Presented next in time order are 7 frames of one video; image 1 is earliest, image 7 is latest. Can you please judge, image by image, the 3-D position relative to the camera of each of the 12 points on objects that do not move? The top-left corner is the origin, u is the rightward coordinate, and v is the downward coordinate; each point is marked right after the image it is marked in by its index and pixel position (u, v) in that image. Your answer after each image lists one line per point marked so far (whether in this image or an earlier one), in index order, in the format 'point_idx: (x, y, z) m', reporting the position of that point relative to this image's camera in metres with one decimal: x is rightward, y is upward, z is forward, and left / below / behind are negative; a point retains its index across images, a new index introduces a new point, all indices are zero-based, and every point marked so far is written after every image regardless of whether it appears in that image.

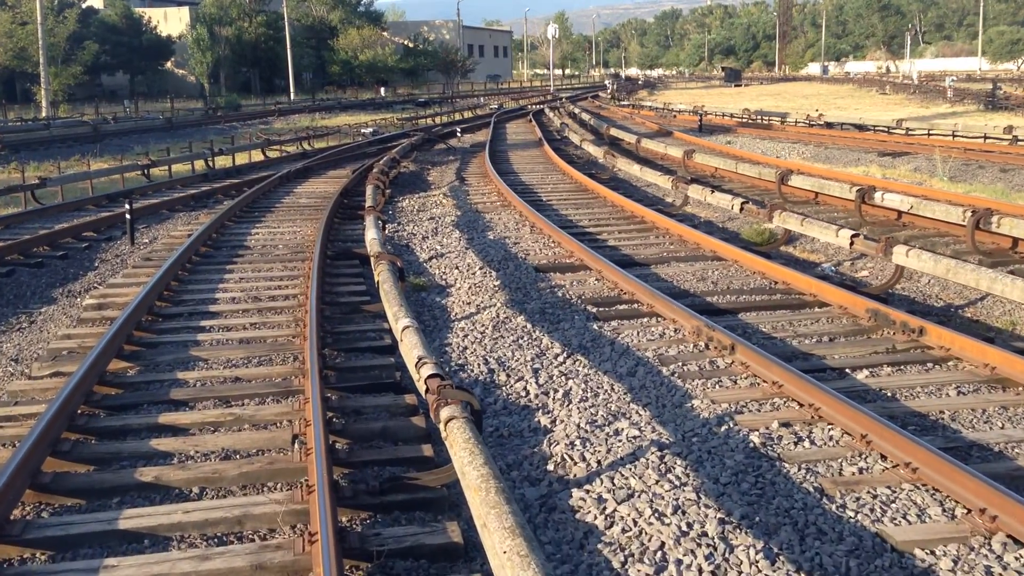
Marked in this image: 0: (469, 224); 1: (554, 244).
0: (-0.9, +1.4, +12.9) m
1: (+0.8, +0.8, +11.0) m
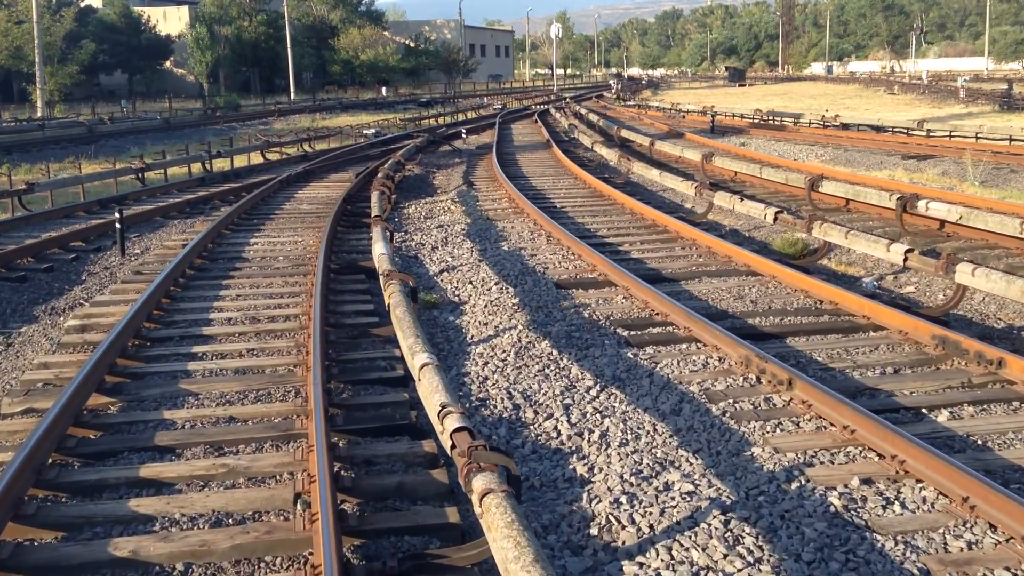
0: (-0.6, +1.1, +12.1) m
1: (+1.0, +0.5, +10.2) m
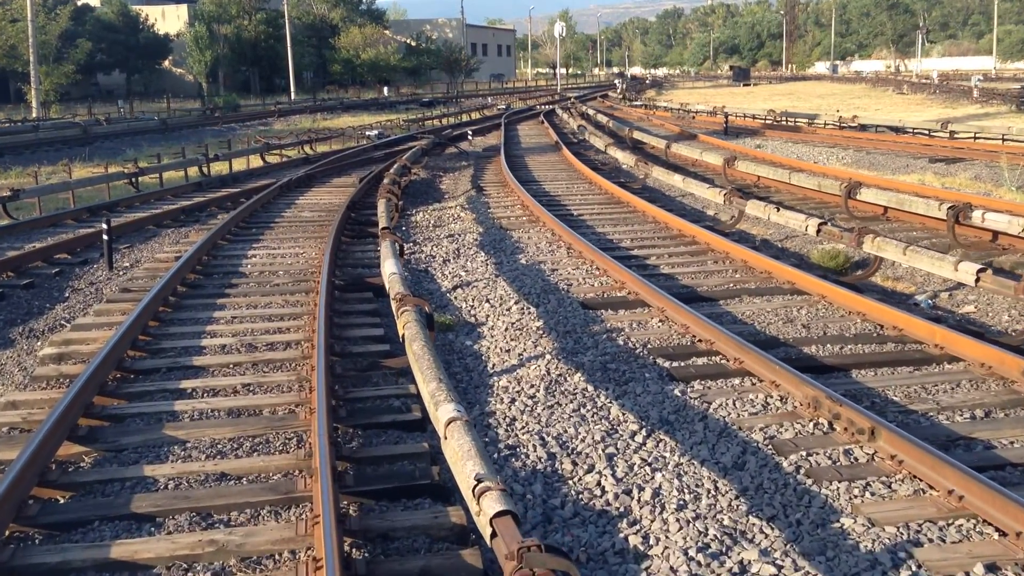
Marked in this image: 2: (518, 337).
0: (-0.3, +0.8, +11.3) m
1: (+1.4, +0.3, +9.4) m
2: (+0.1, -0.6, +7.6) m
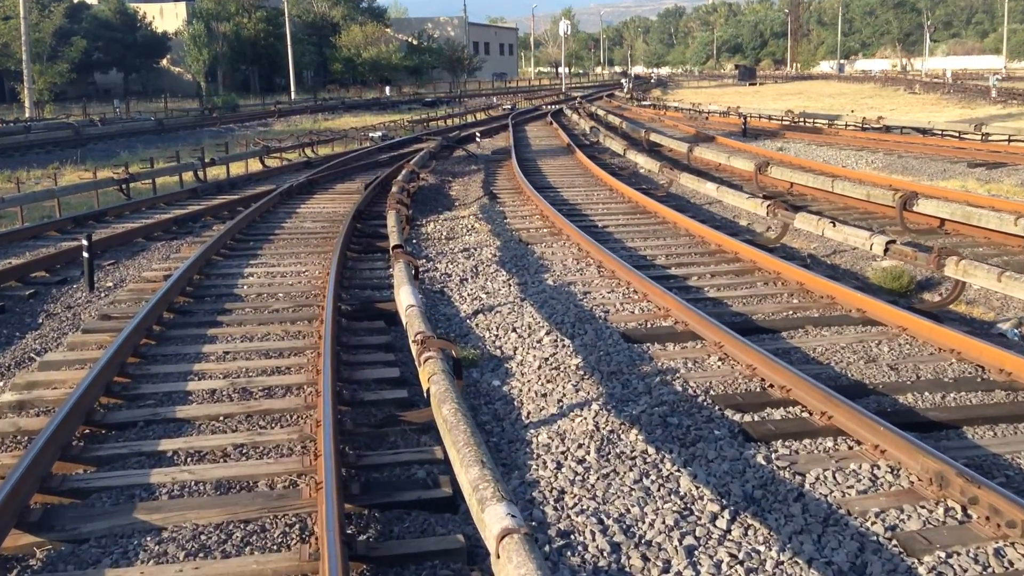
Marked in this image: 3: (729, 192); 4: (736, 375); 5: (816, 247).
0: (+0.1, +0.5, +10.3) m
1: (+1.7, -0.1, +8.4) m
2: (+0.5, -1.0, +6.6) m
3: (+4.6, +2.0, +12.7) m
4: (+2.3, -0.9, +6.2) m
5: (+5.4, +0.7, +10.7) m
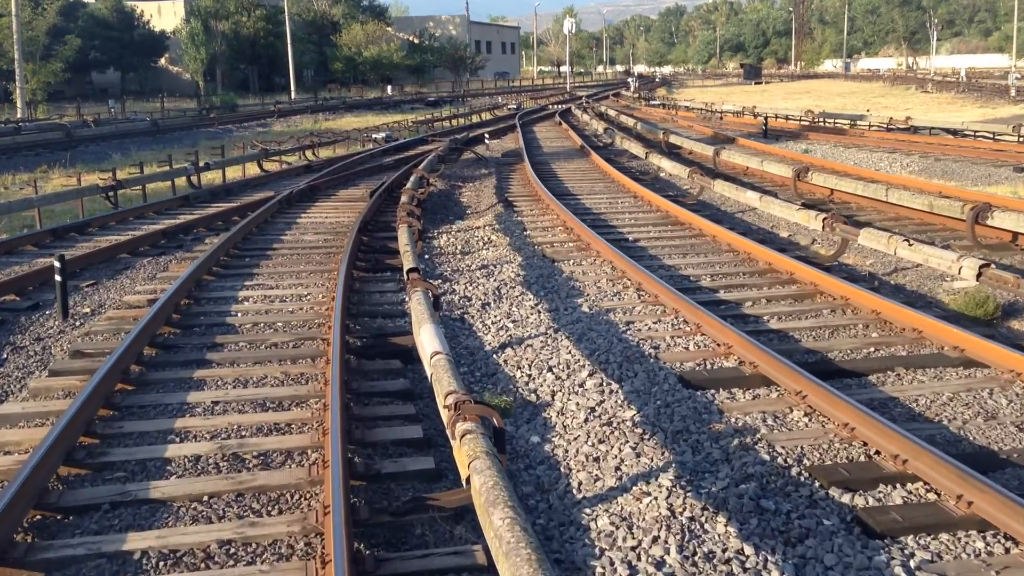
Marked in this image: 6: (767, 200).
0: (+0.5, +0.1, +9.2) m
1: (+2.1, -0.5, +7.3) m
2: (+0.9, -1.3, +5.5) m
3: (+5.0, +1.7, +11.6) m
4: (+2.7, -1.3, +5.1) m
5: (+5.8, +0.4, +9.6) m
6: (+5.0, +1.7, +11.8) m
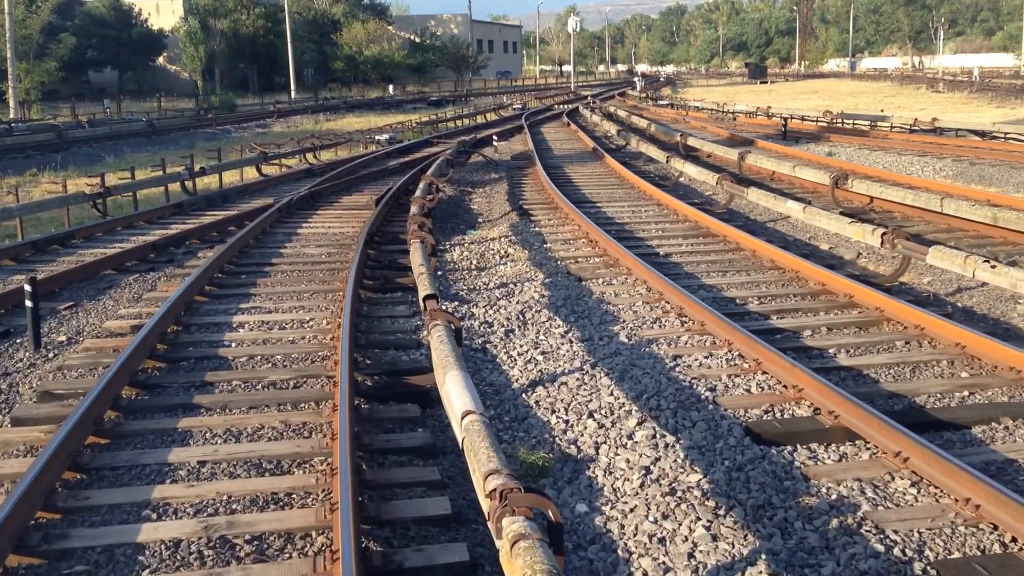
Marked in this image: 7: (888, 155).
0: (+0.8, -0.2, +8.3) m
1: (+2.5, -0.8, +6.4) m
2: (+1.2, -1.6, +4.6) m
3: (+5.4, +1.3, +10.7) m
4: (+3.0, -1.6, +4.2) m
5: (+6.1, 0.0, +8.7) m
6: (+5.3, +1.4, +10.9) m
7: (+12.1, +4.2, +19.3) m
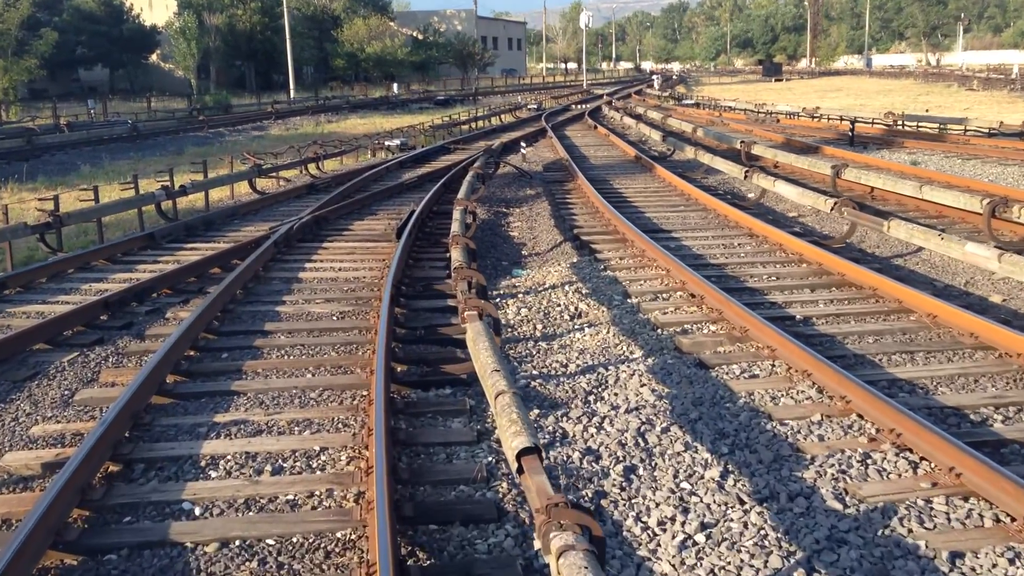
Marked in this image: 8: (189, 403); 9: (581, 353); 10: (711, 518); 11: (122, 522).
0: (+1.8, -1.2, +5.6) m
1: (+3.5, -1.7, +3.7) m
2: (+2.2, -2.6, +1.8) m
3: (+6.4, +0.4, +7.9) m
4: (+4.0, -2.5, +1.4) m
5: (+7.1, -0.9, +5.9) m
6: (+6.3, +0.5, +8.1) m
7: (+13.1, +3.3, +16.5) m
8: (-3.1, -1.1, +5.9) m
9: (+0.8, -0.7, +6.9) m
10: (+1.4, -1.7, +4.4) m
11: (-2.8, -1.6, +4.3) m
